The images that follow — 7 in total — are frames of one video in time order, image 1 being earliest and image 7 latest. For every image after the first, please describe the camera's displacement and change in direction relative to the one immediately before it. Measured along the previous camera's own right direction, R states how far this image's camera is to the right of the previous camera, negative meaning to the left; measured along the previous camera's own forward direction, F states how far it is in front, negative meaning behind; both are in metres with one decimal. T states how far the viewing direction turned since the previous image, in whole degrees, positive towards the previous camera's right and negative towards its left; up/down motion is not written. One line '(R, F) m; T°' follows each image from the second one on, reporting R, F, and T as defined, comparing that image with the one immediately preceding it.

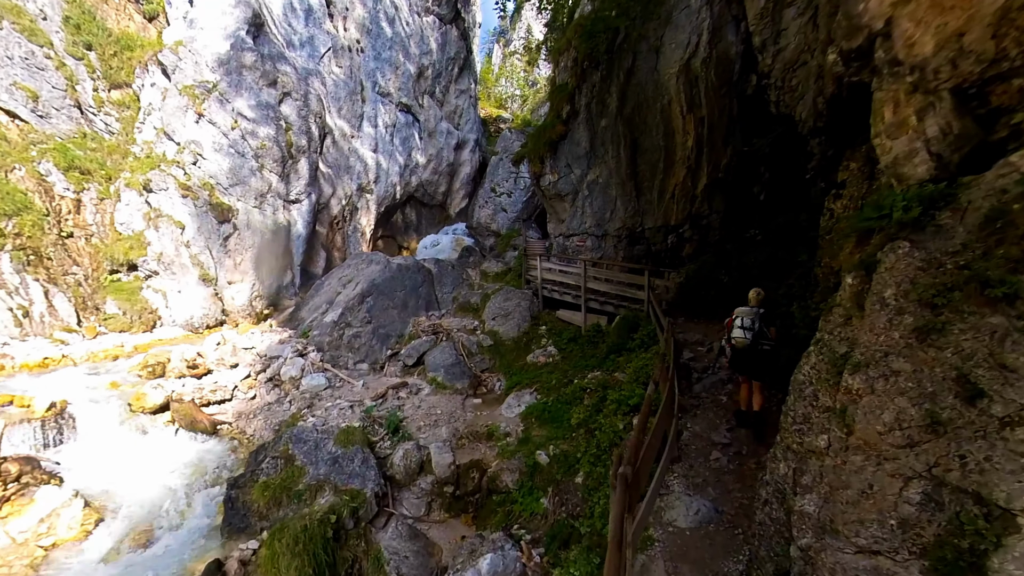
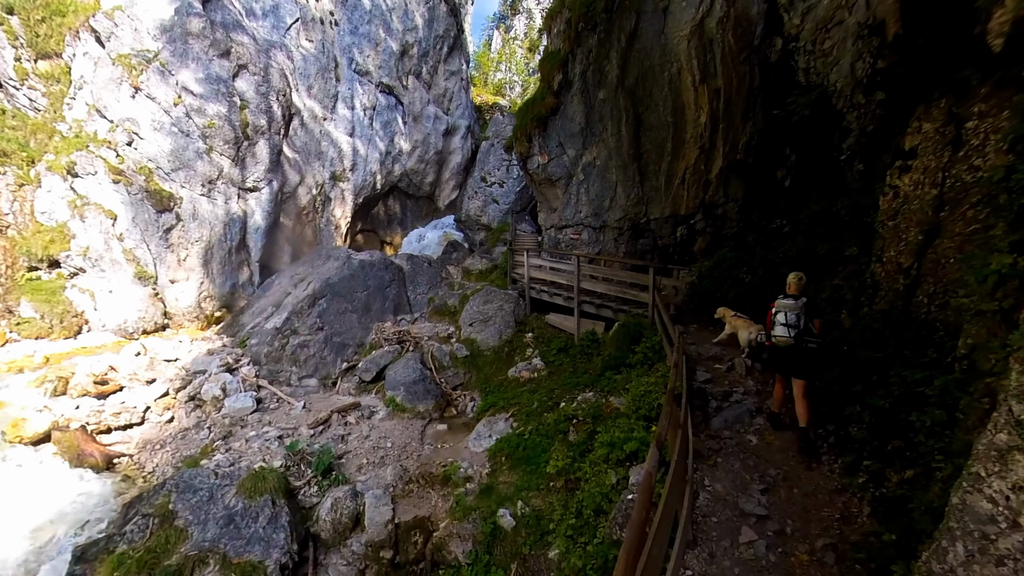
(+0.7, +2.1) m; -1°
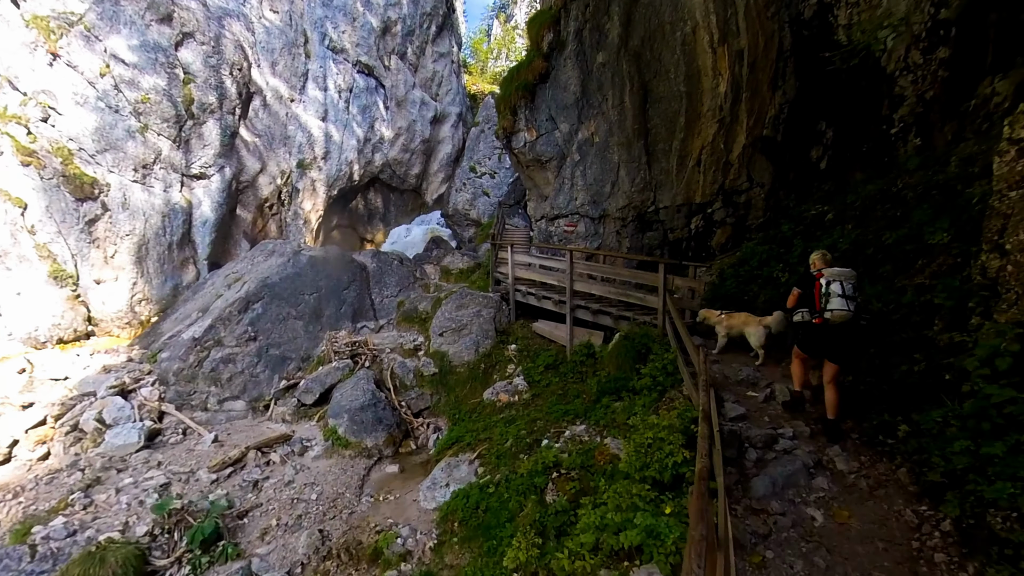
(+0.6, +2.1) m; -1°
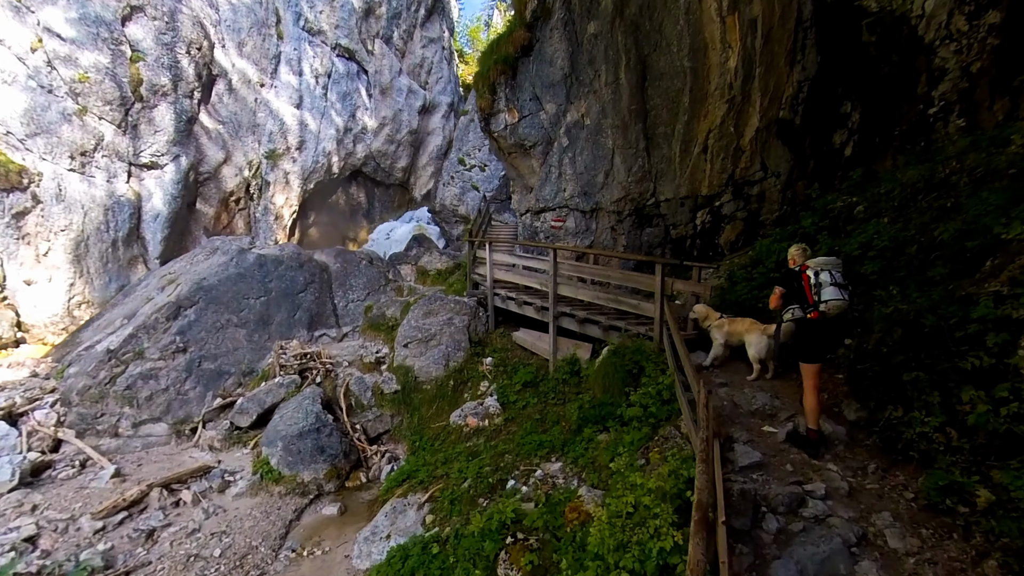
(+0.6, +1.3) m; -1°
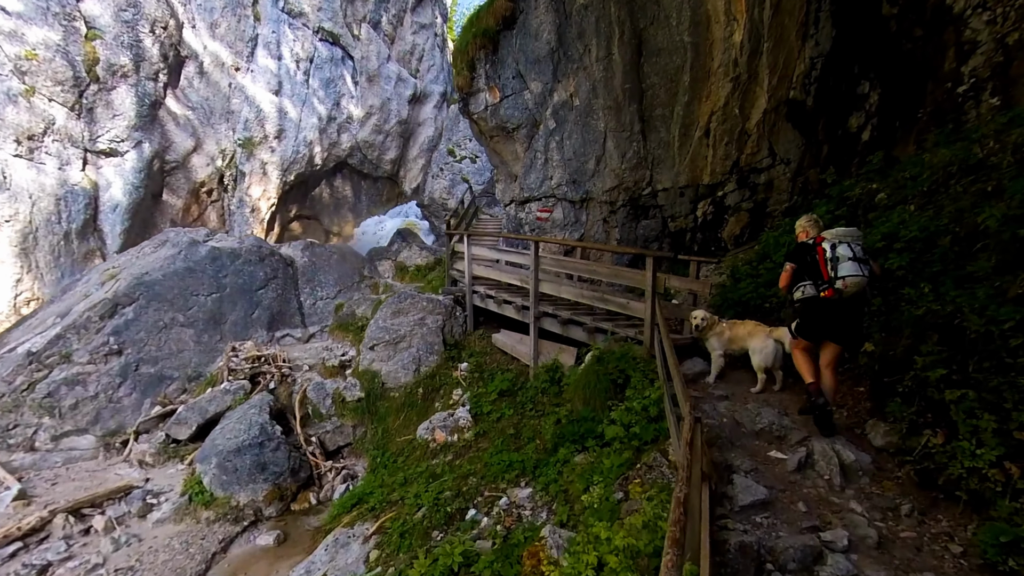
(+0.5, +0.9) m; -1°
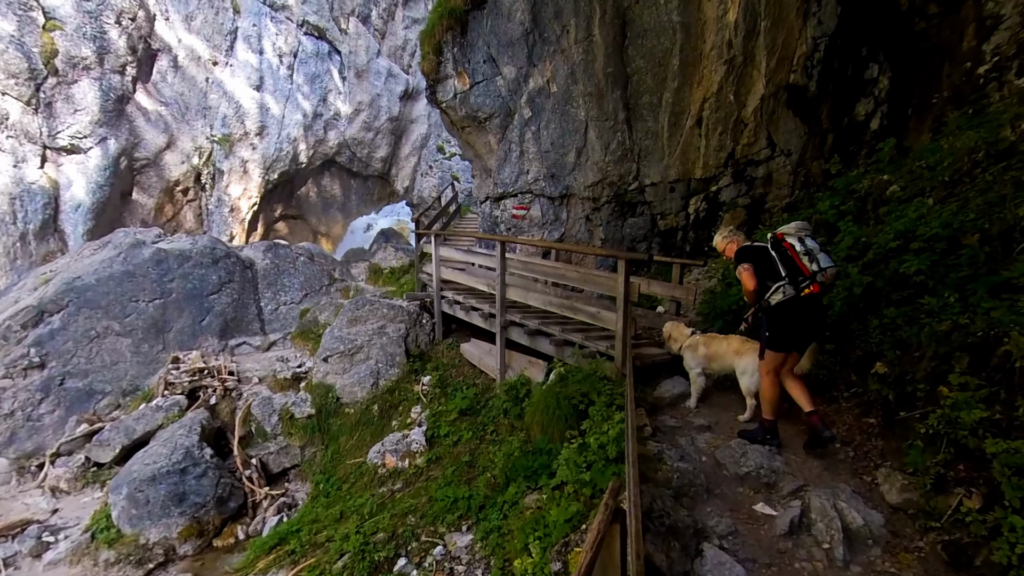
(+0.7, +0.8) m; -2°
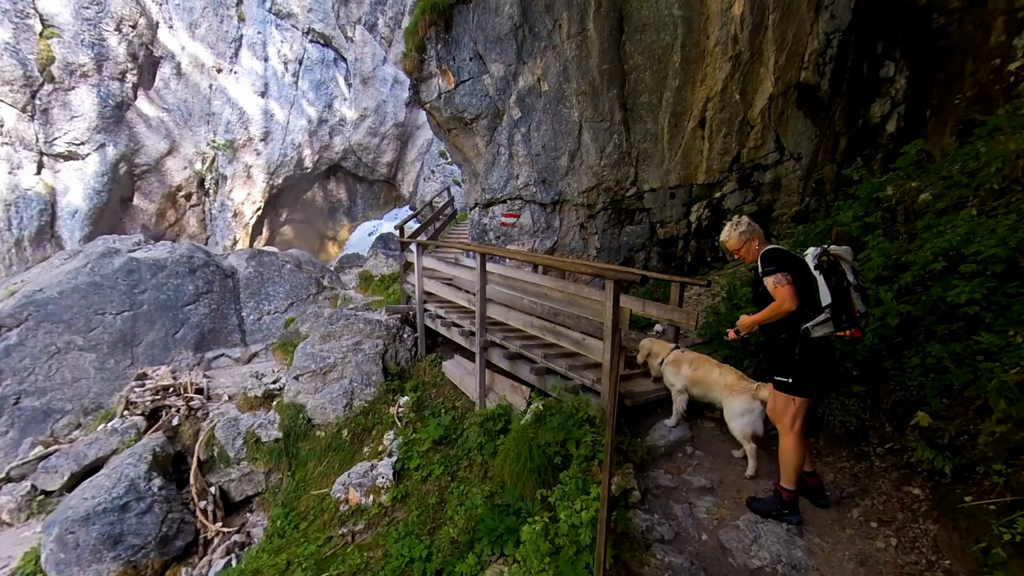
(+0.6, +0.8) m; -4°
